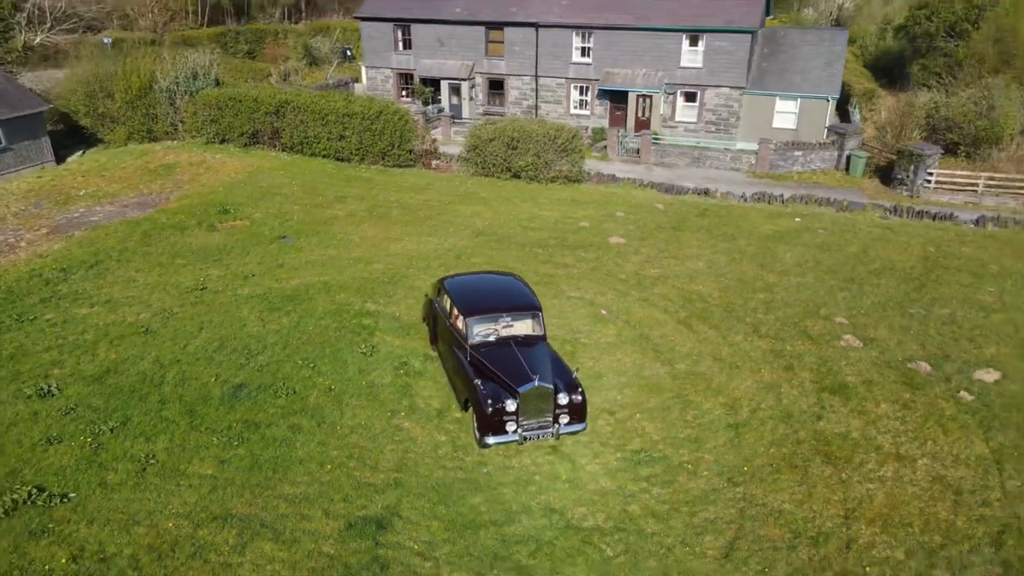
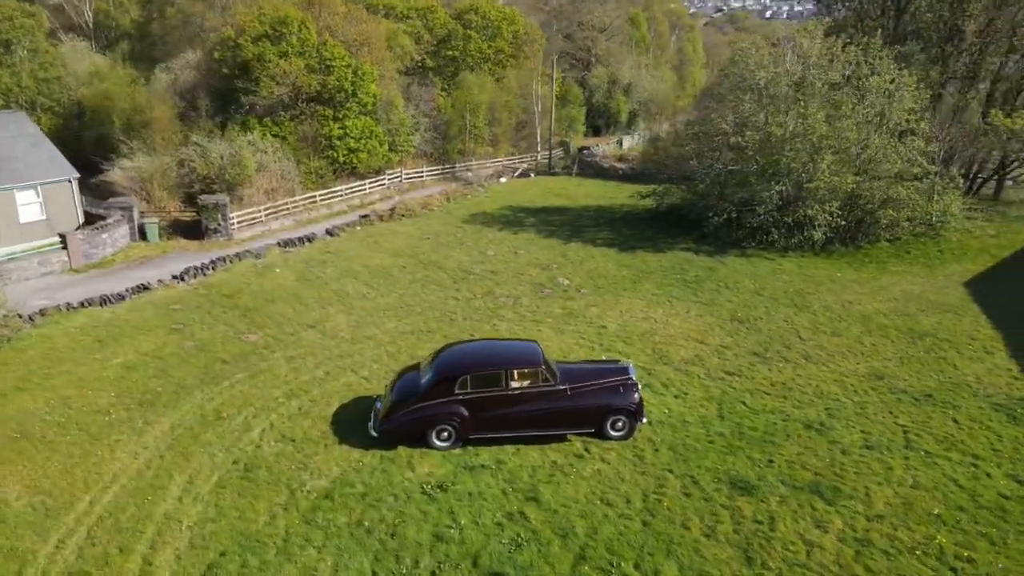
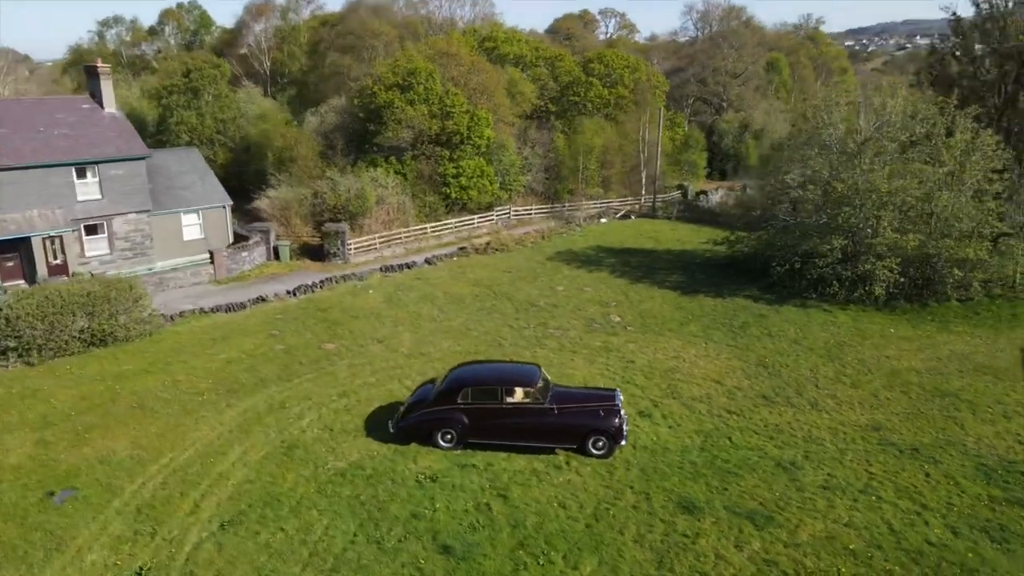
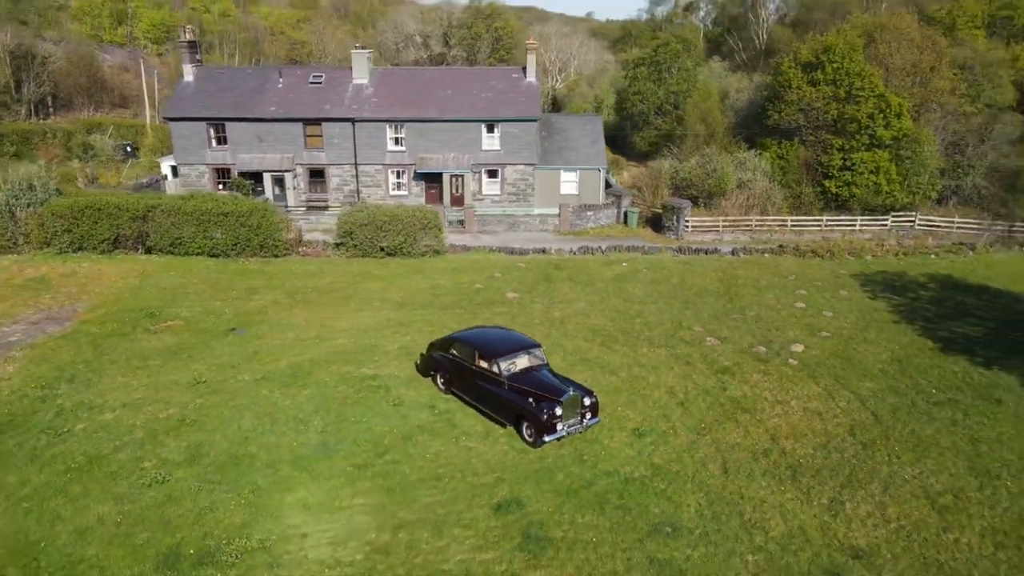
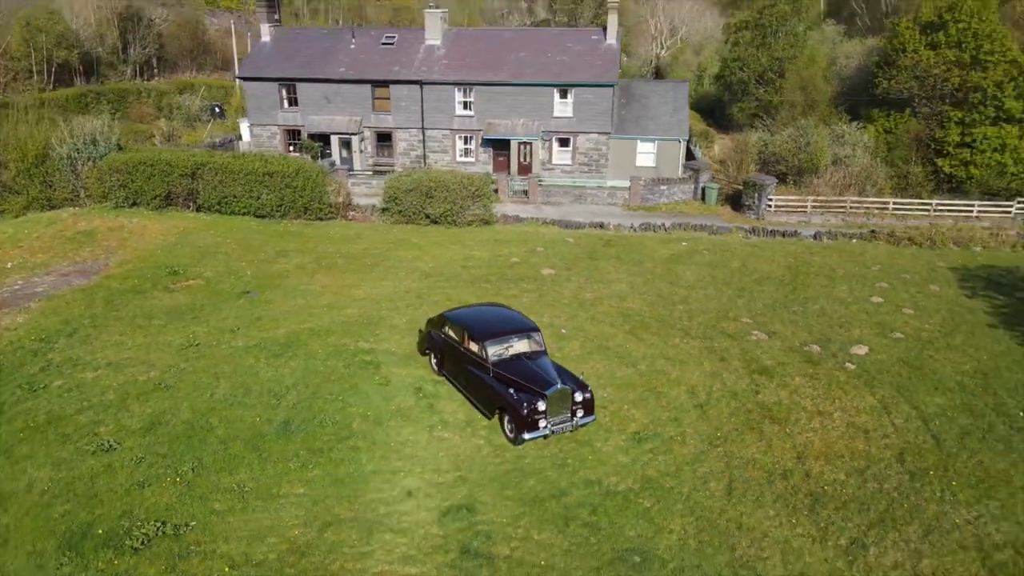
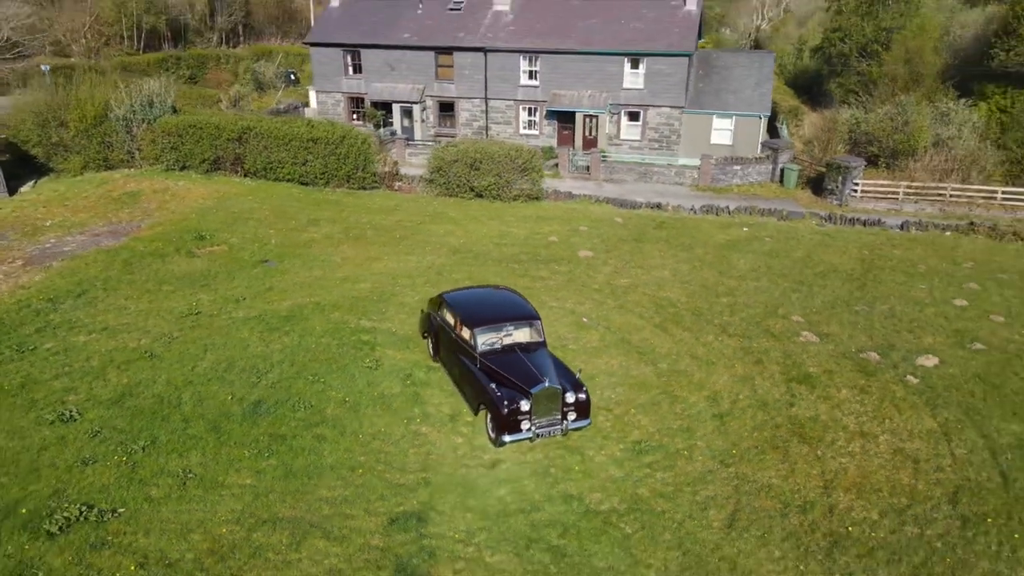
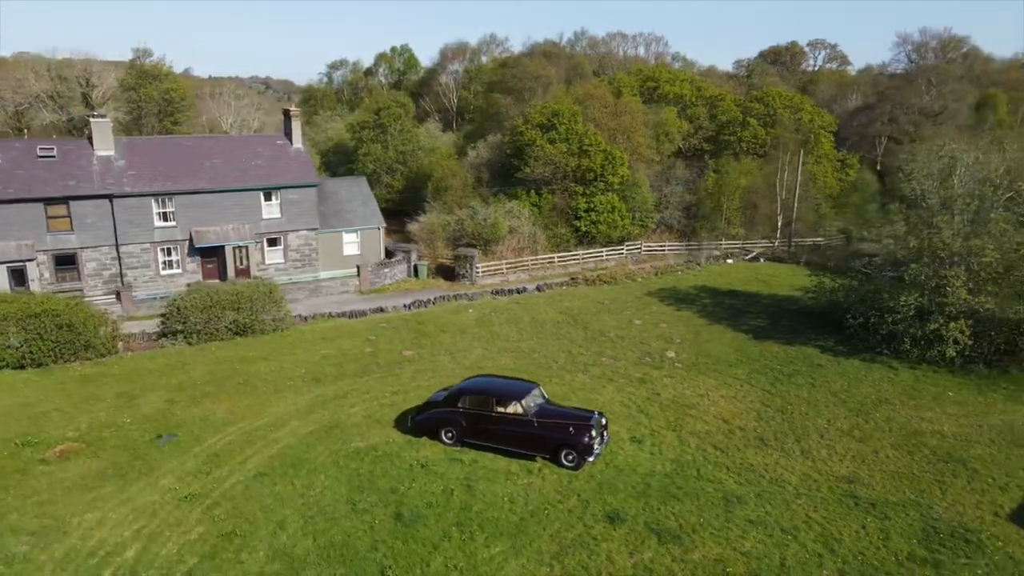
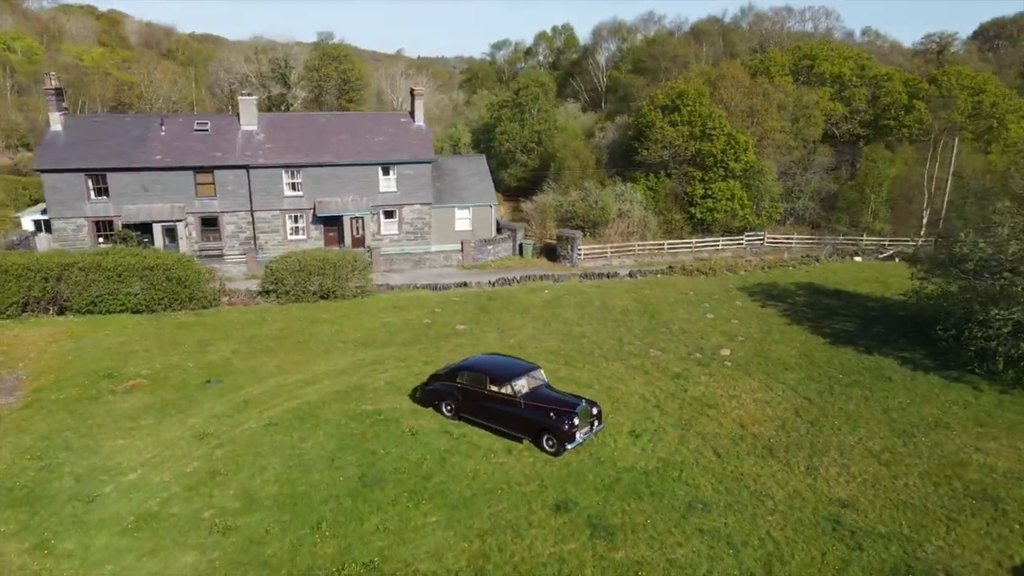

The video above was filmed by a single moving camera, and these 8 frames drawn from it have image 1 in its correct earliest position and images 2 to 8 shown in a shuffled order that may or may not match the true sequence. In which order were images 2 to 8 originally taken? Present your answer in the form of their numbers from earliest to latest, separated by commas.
6, 5, 4, 8, 7, 3, 2
